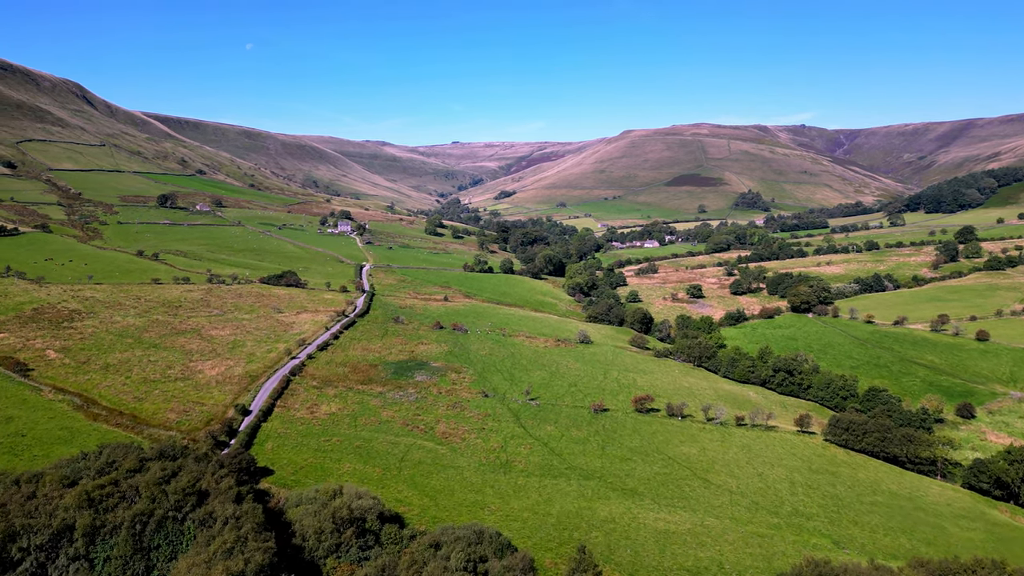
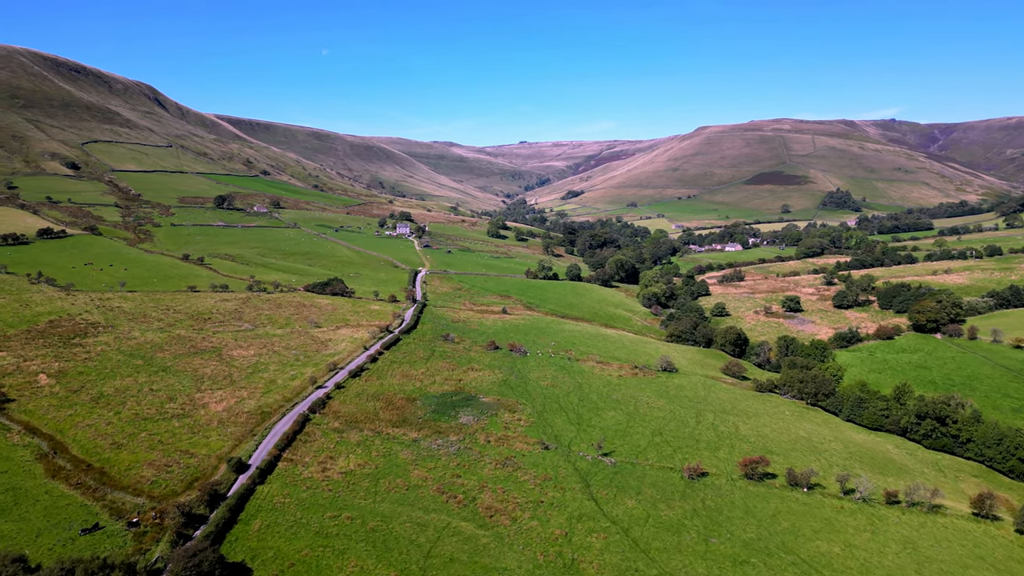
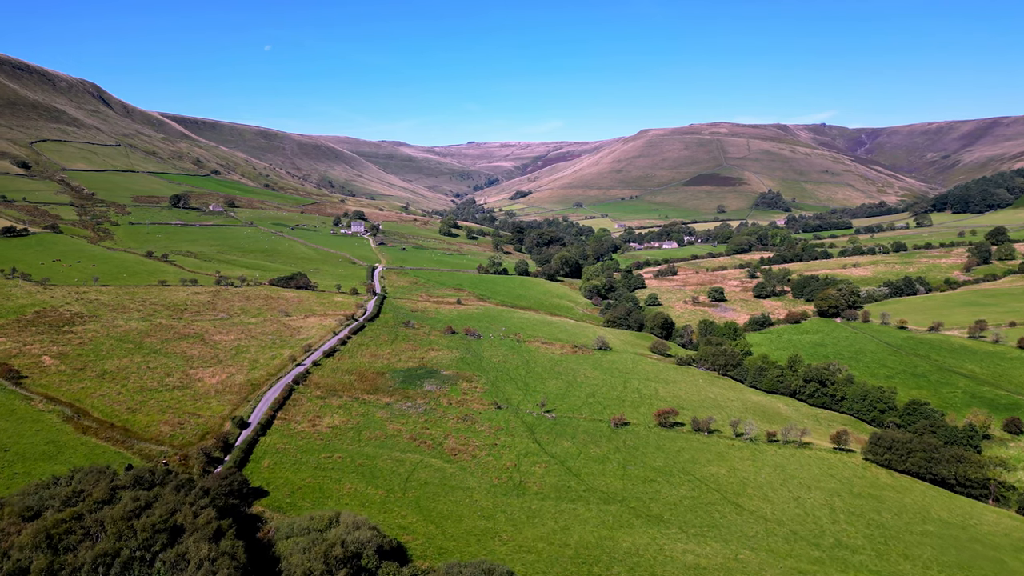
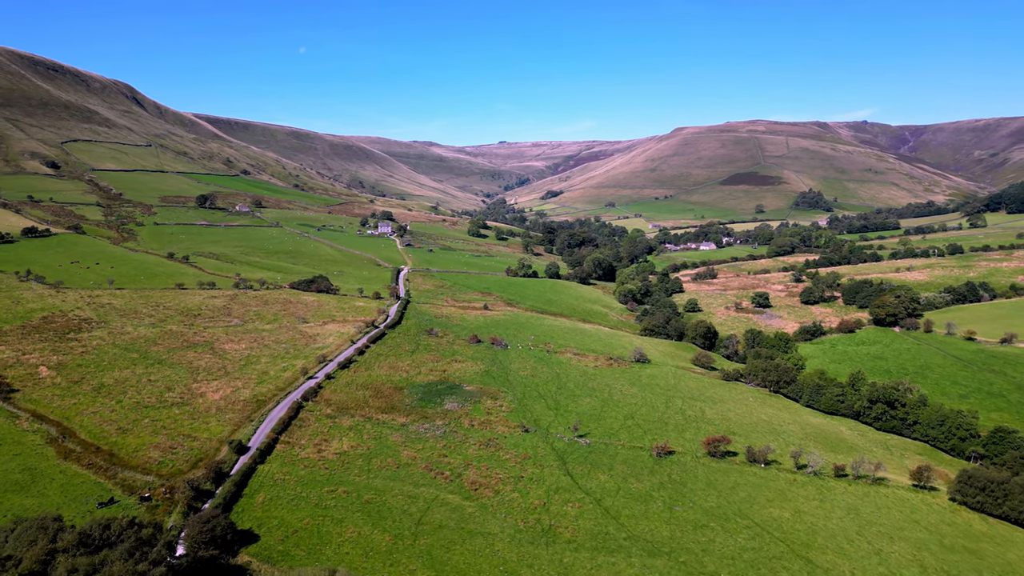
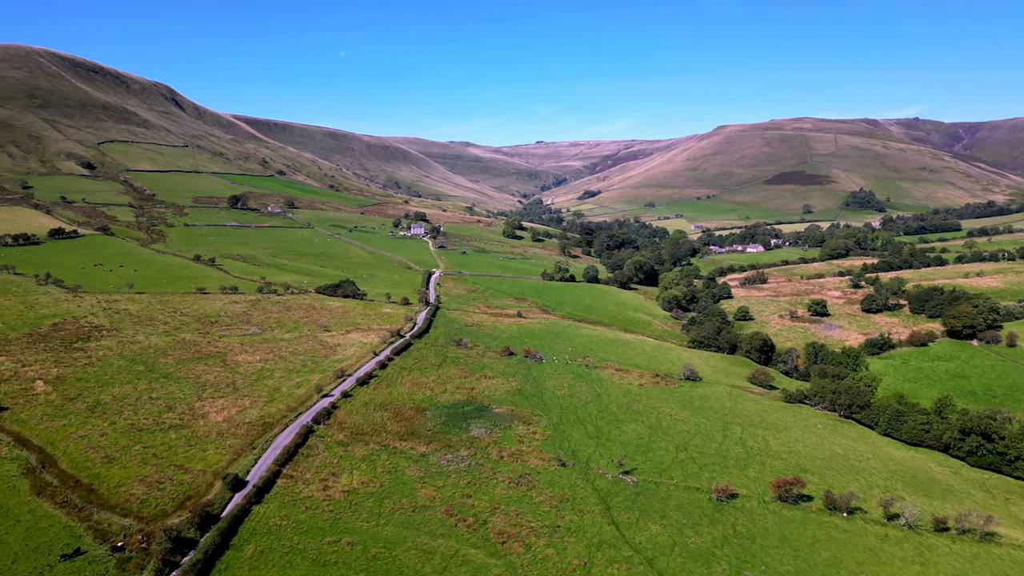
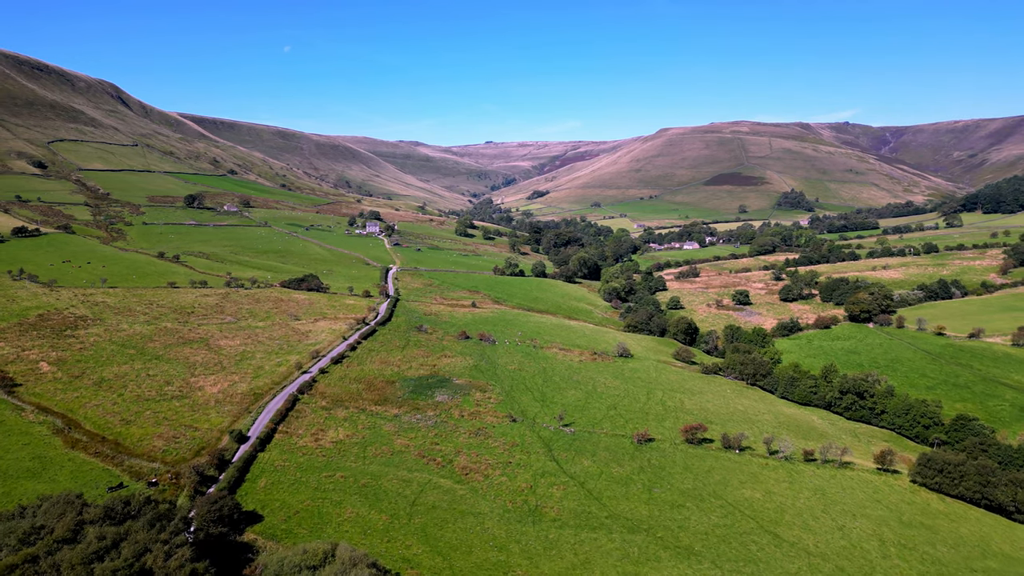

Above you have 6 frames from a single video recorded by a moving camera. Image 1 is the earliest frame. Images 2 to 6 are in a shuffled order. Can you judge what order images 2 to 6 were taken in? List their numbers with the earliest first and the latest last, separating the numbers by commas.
3, 6, 4, 2, 5
